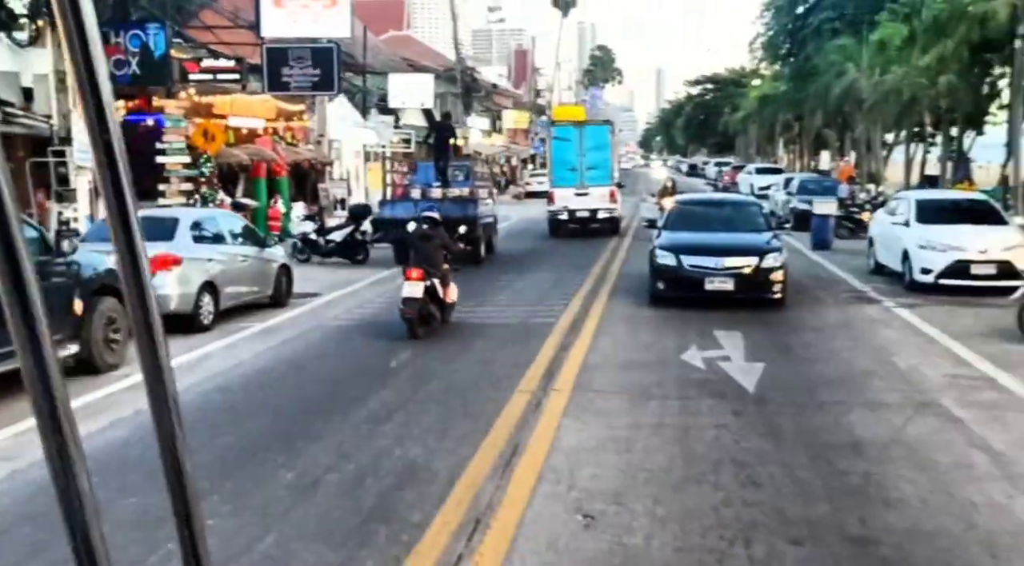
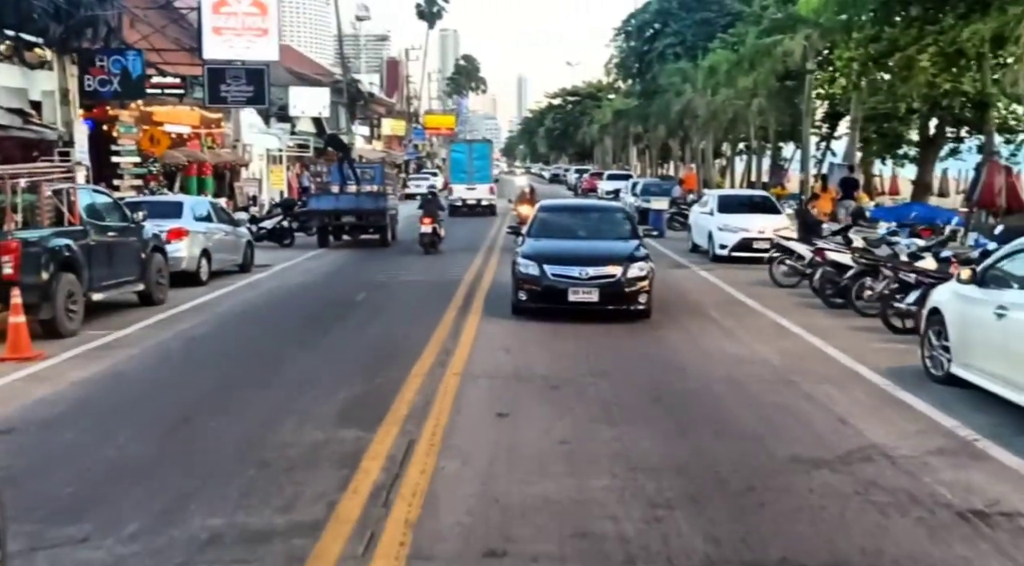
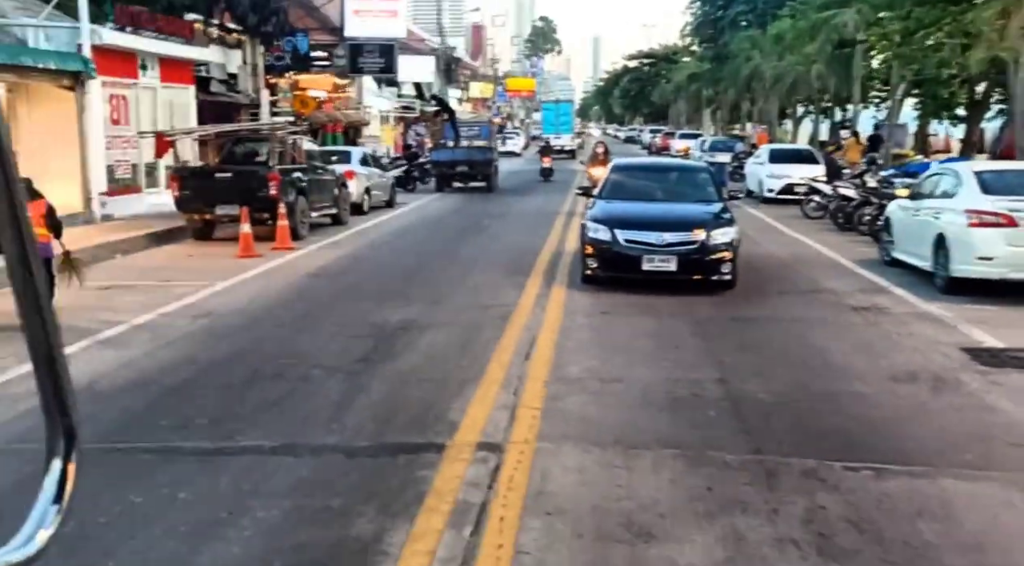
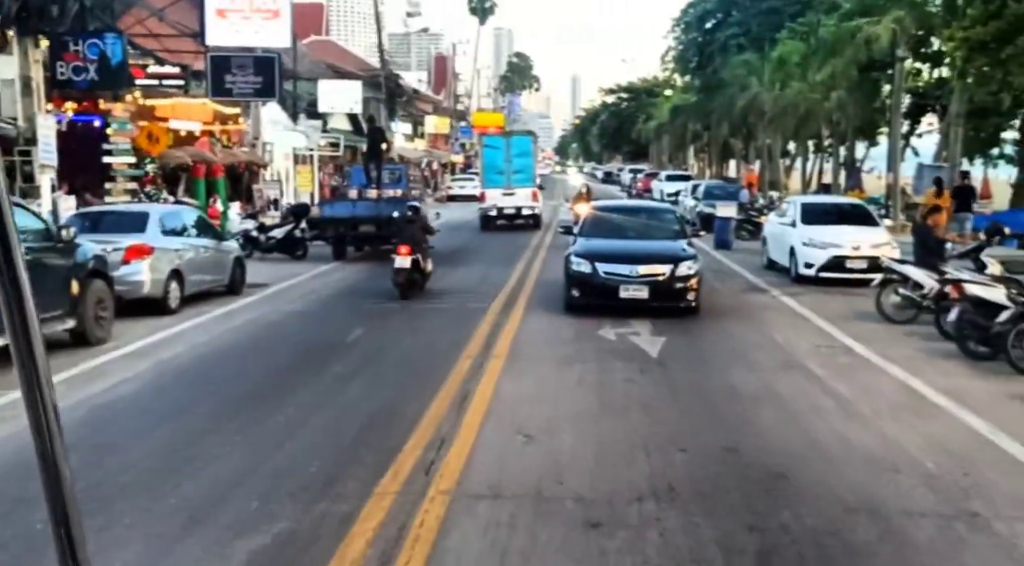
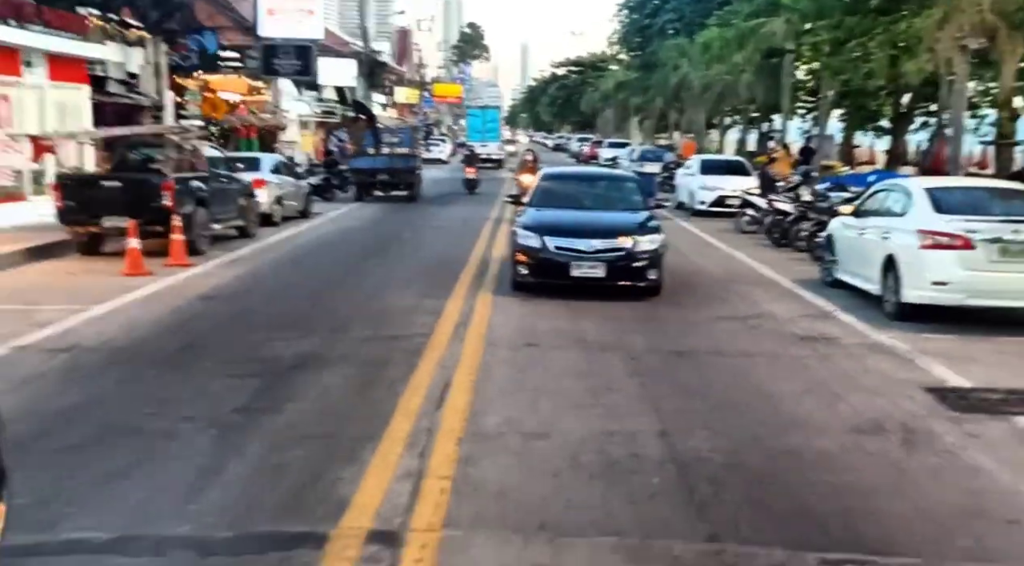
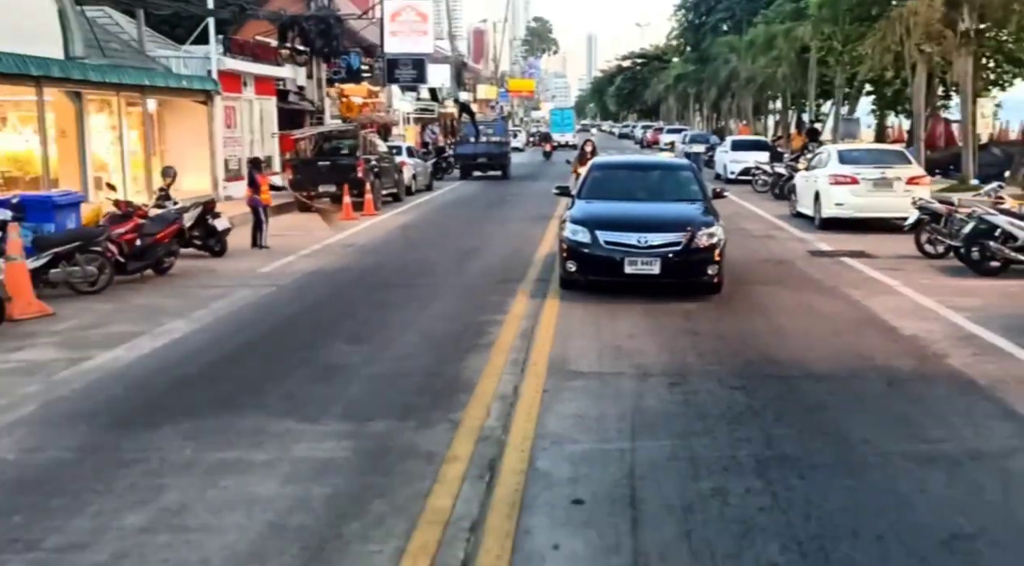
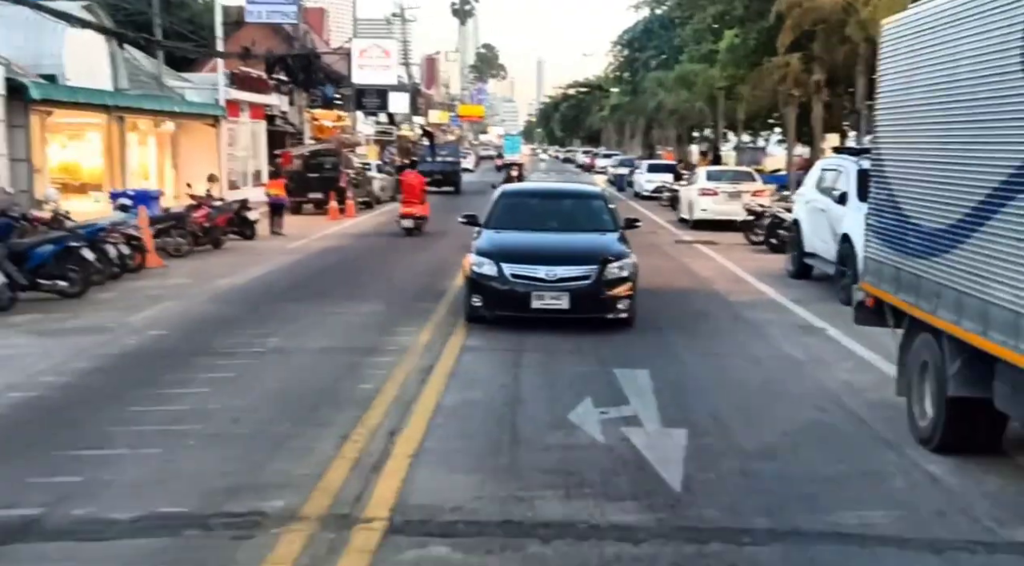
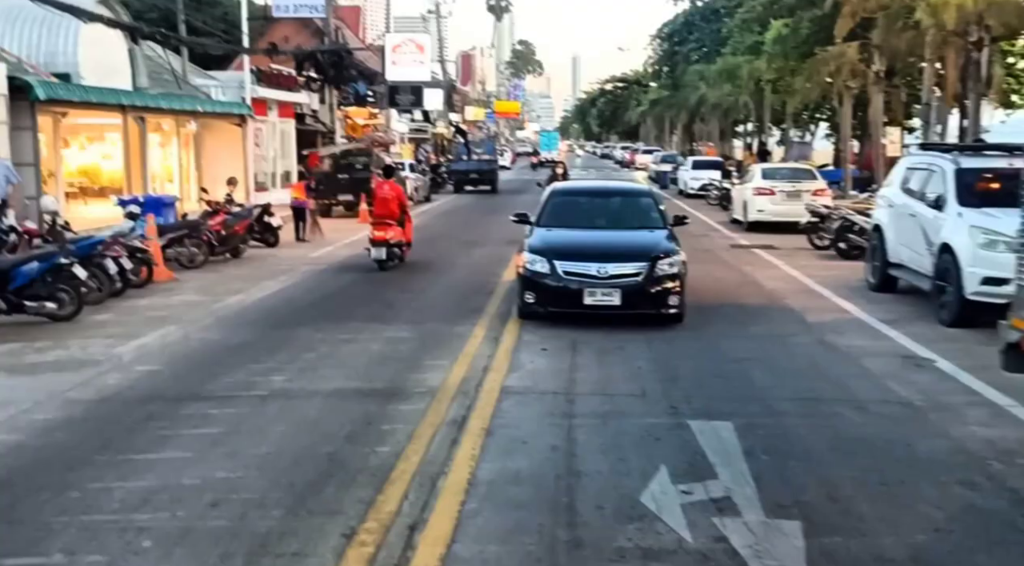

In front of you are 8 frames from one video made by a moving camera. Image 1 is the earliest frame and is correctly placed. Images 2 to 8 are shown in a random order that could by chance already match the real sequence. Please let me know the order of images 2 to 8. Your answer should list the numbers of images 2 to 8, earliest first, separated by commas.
4, 2, 5, 3, 6, 8, 7
